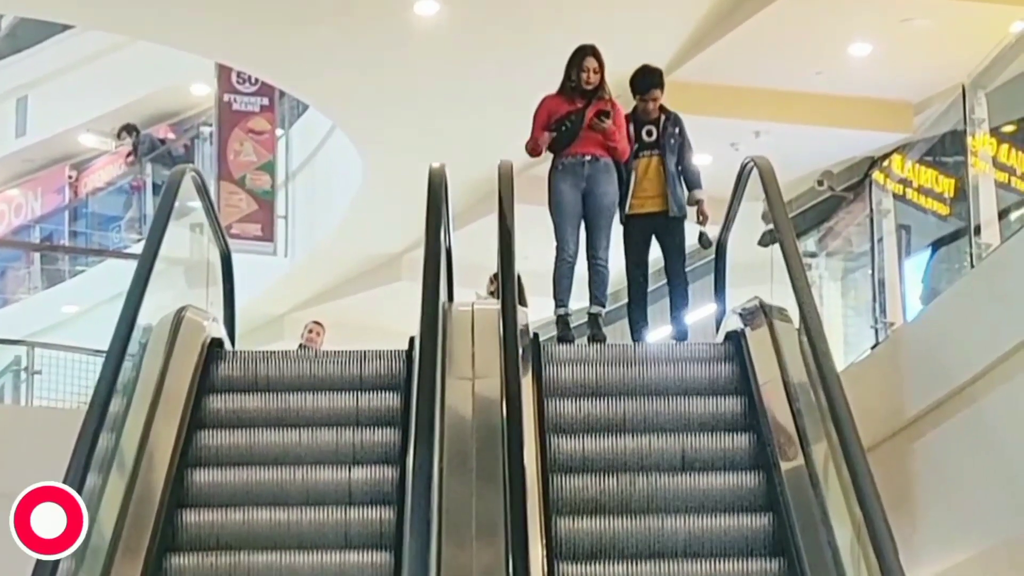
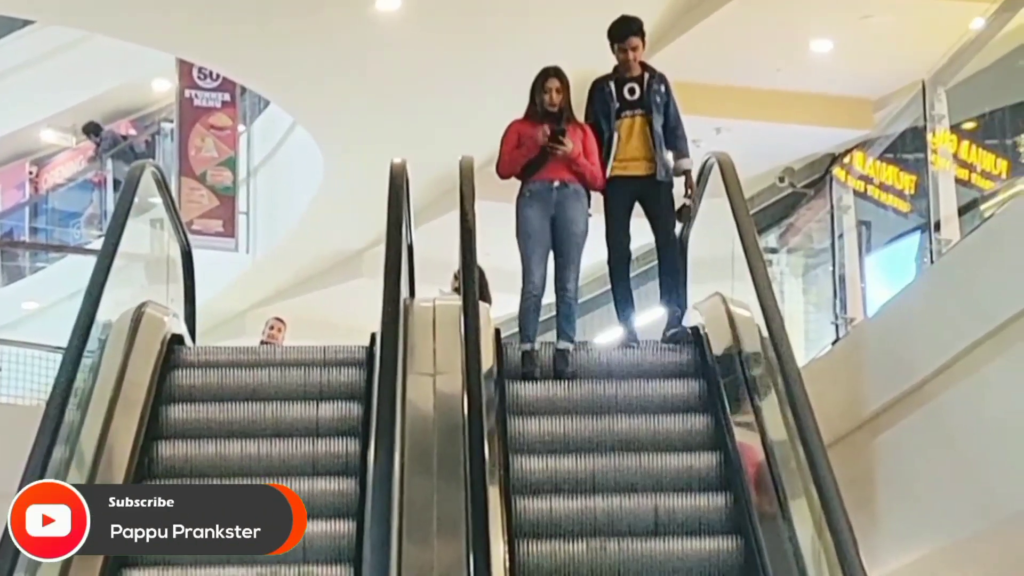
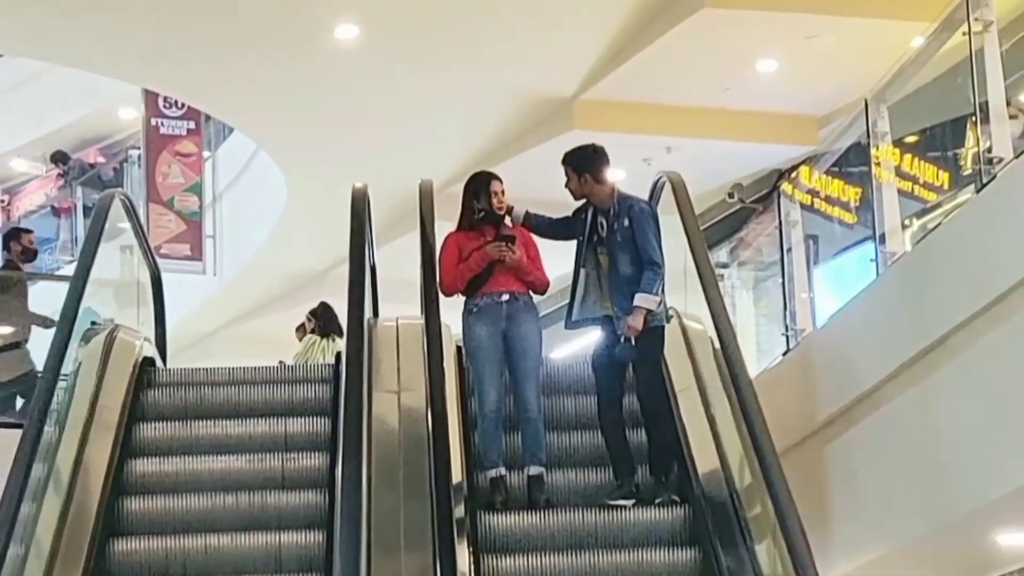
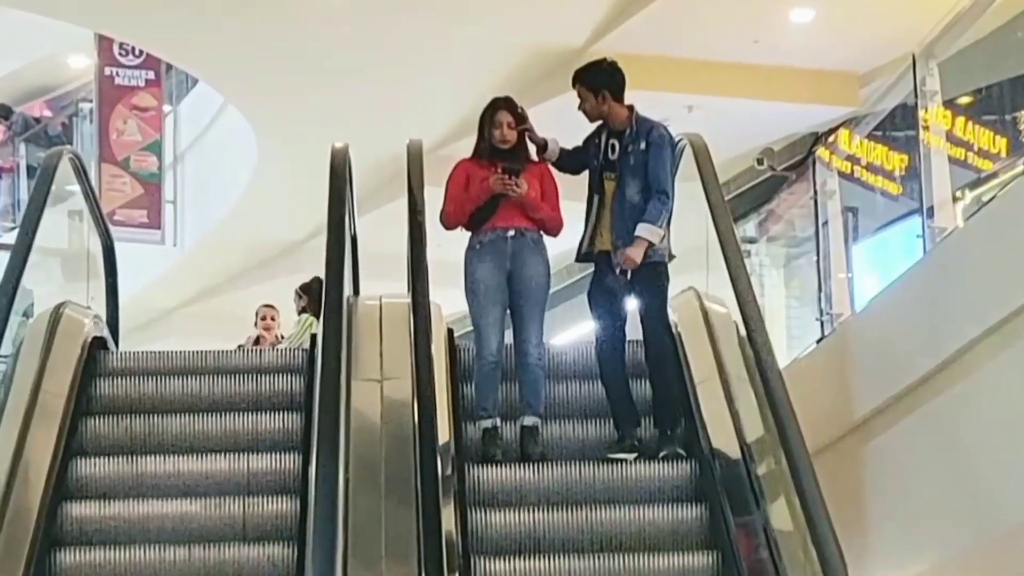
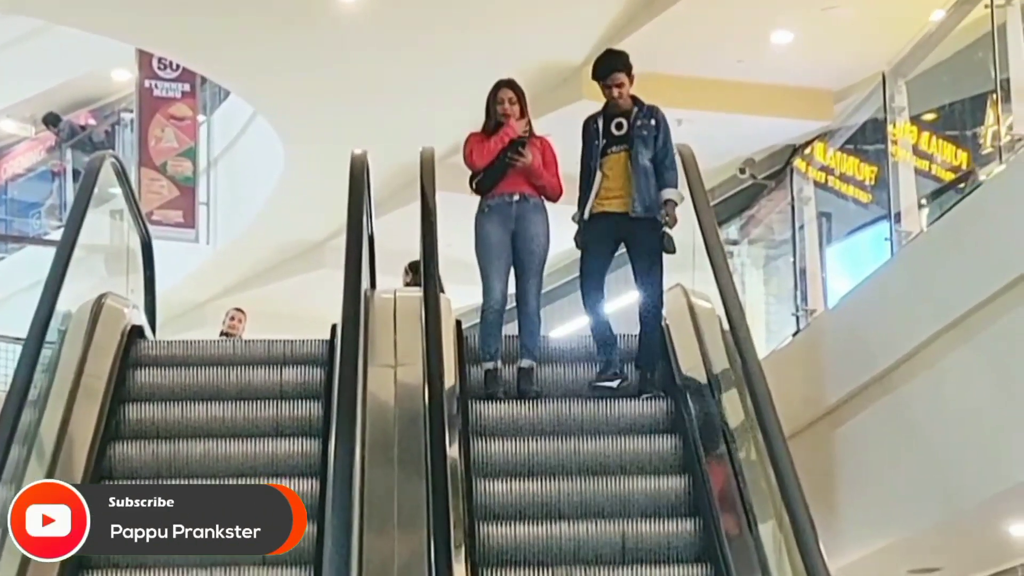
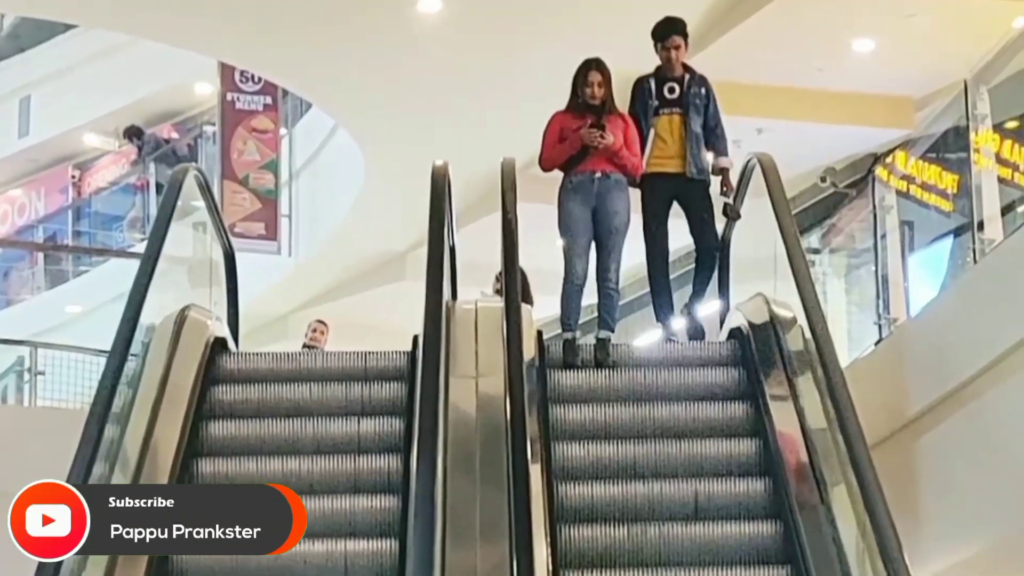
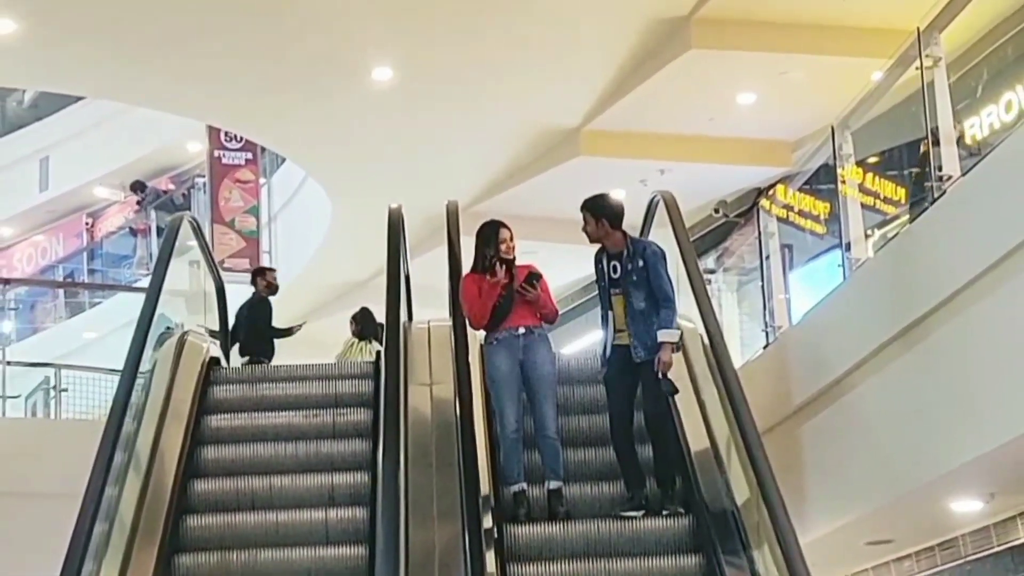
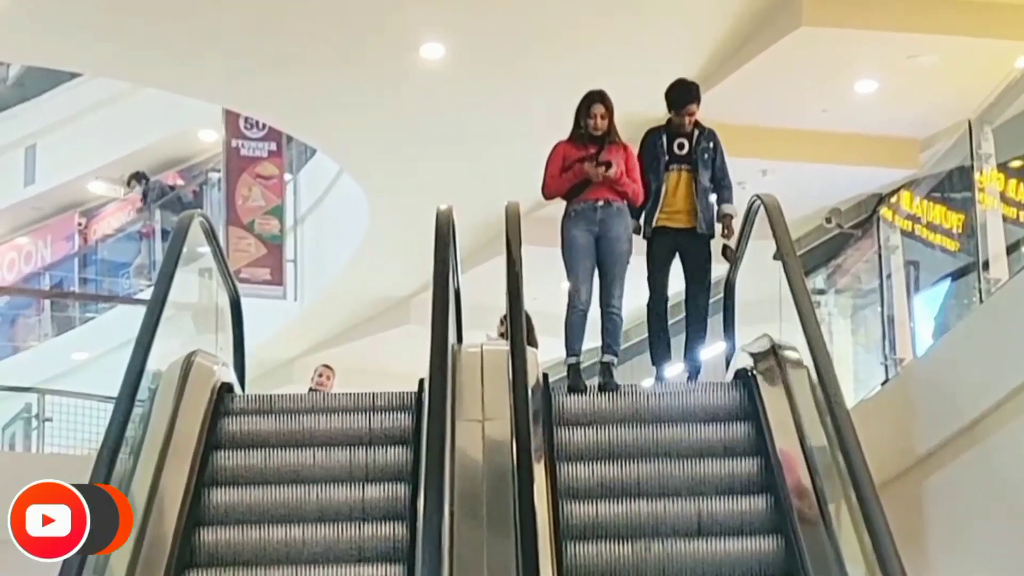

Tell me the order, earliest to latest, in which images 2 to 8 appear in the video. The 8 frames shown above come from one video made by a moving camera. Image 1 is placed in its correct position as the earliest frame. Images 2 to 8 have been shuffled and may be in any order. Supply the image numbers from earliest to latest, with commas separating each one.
8, 6, 2, 5, 4, 3, 7
